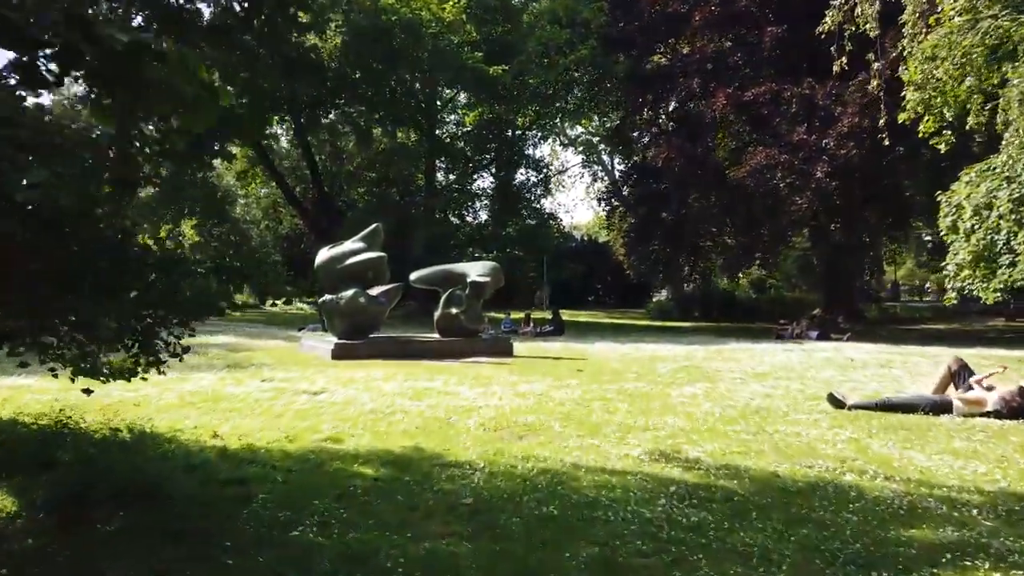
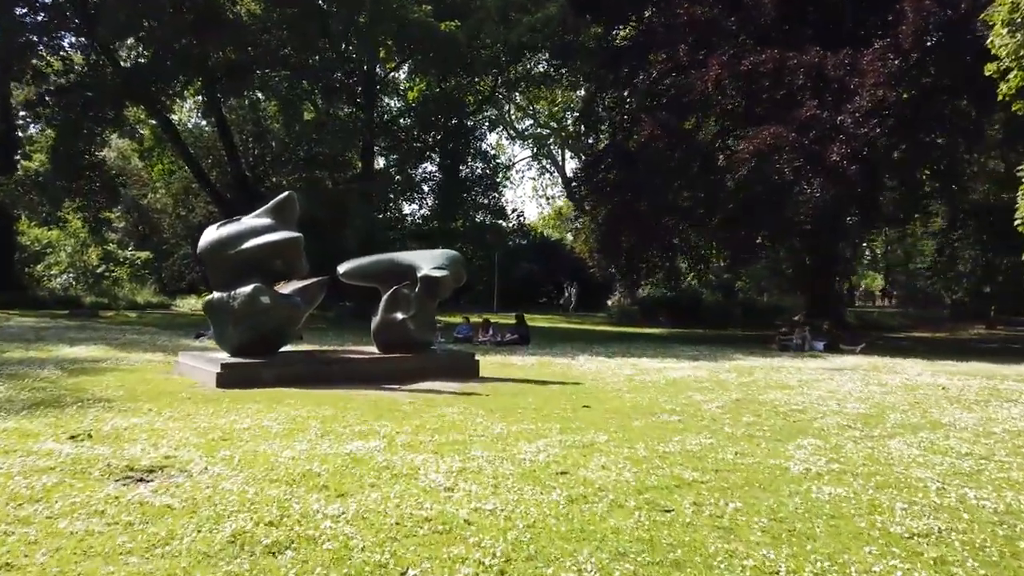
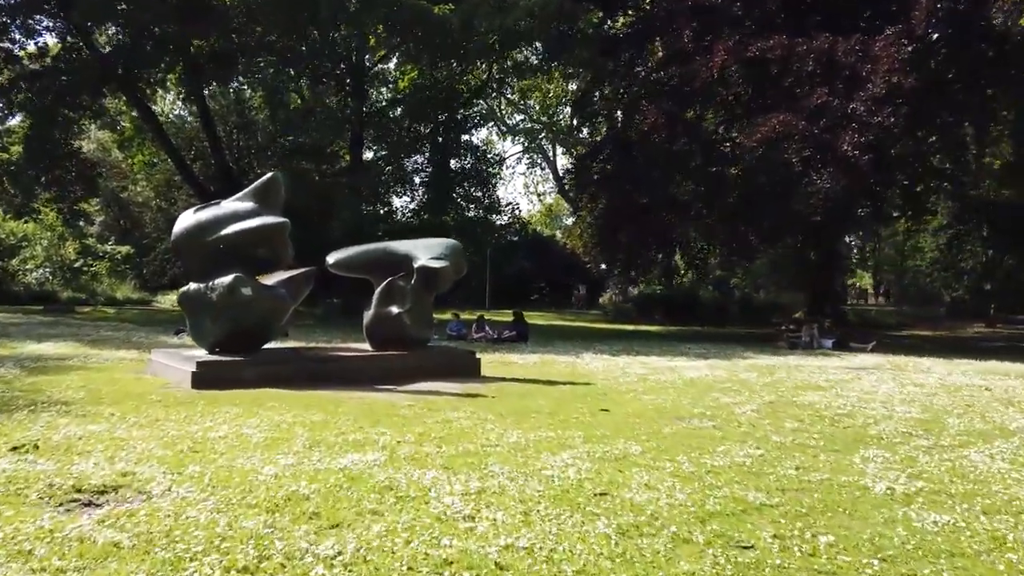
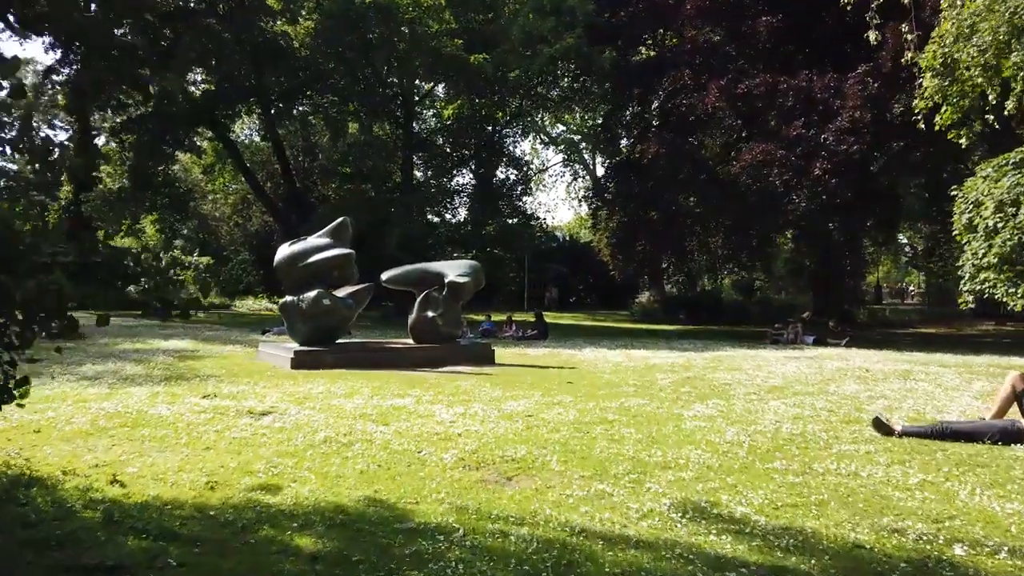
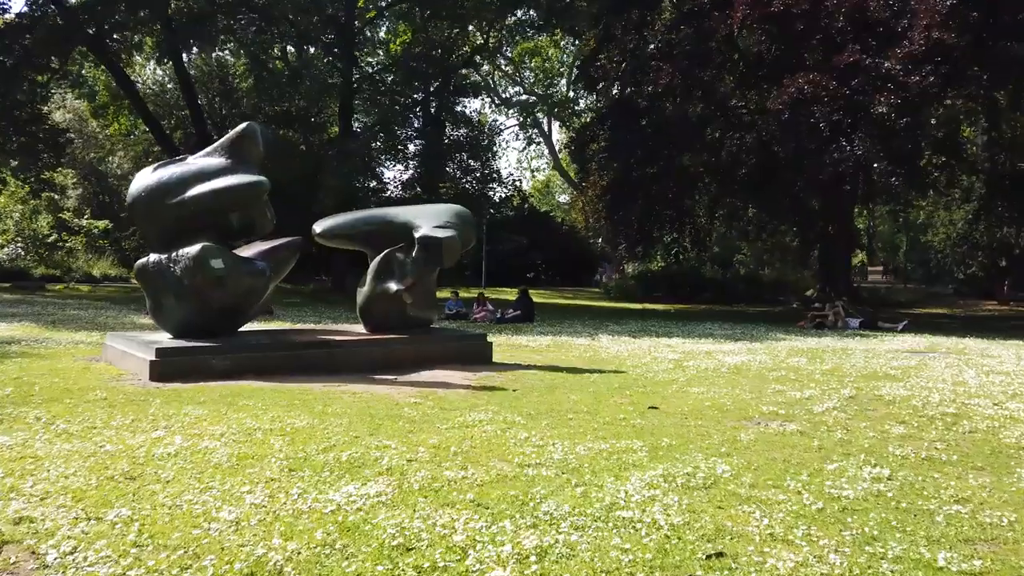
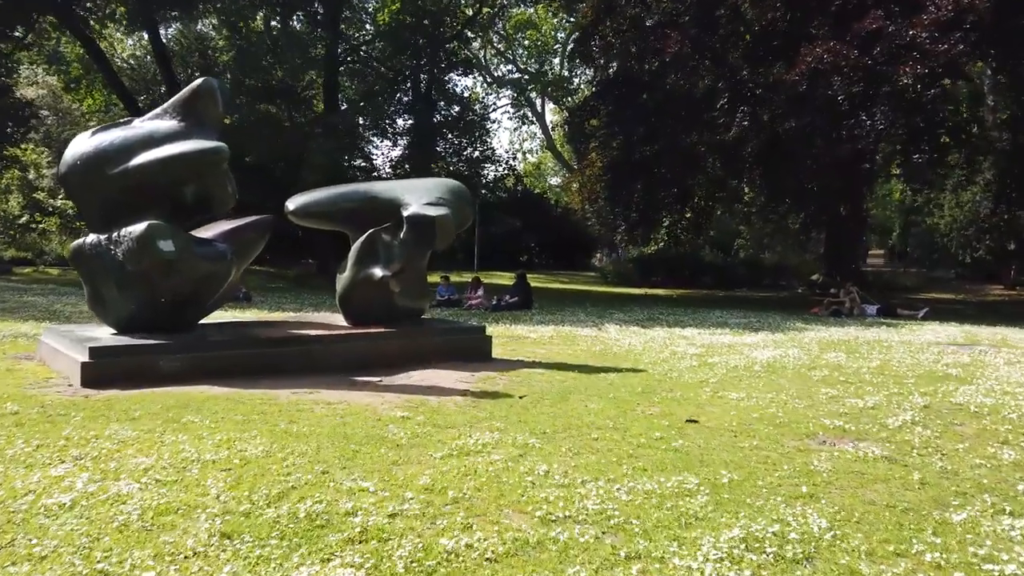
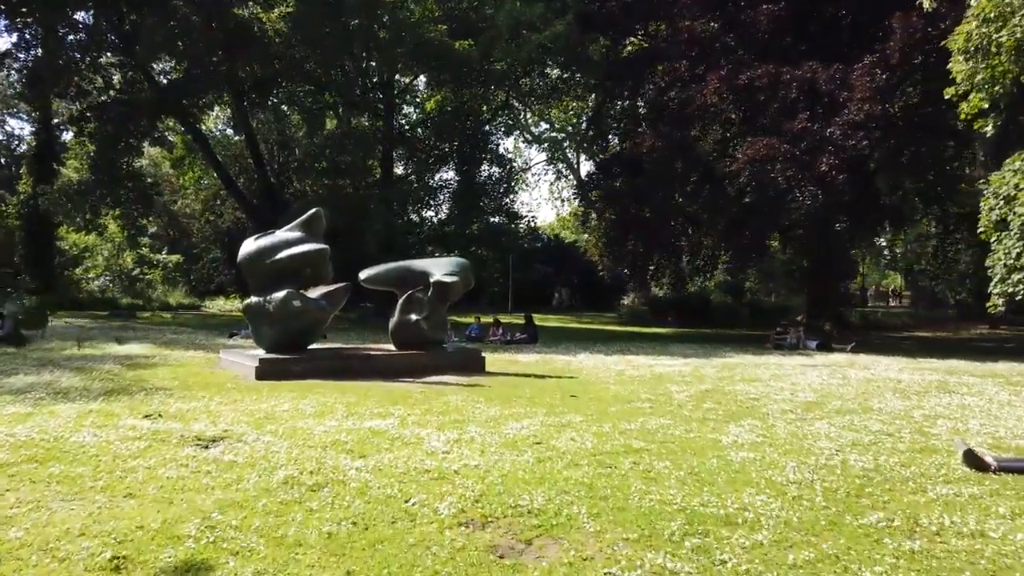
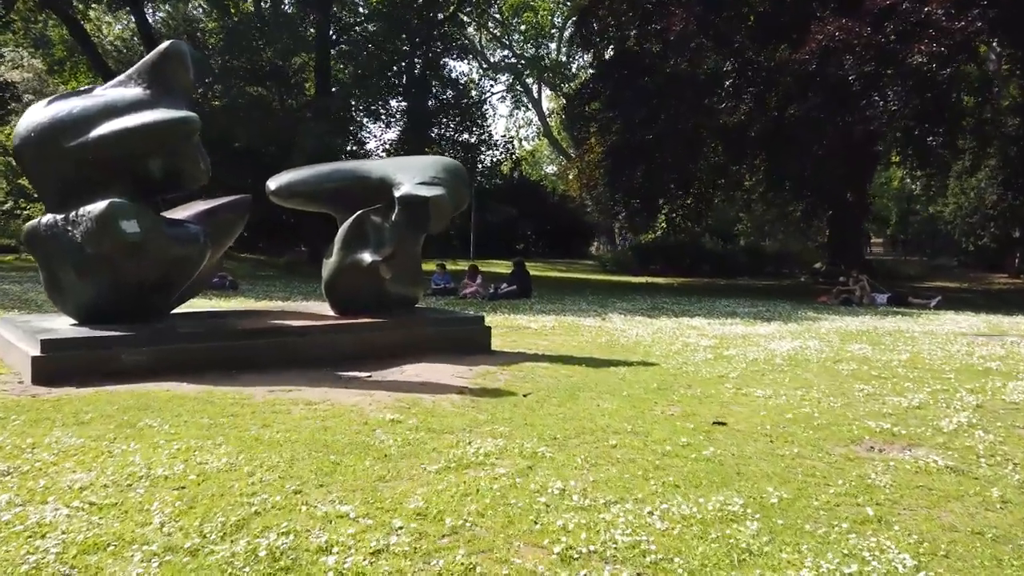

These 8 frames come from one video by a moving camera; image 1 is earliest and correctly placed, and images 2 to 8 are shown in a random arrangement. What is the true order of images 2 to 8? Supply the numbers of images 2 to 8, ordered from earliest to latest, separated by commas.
4, 7, 2, 3, 5, 6, 8
